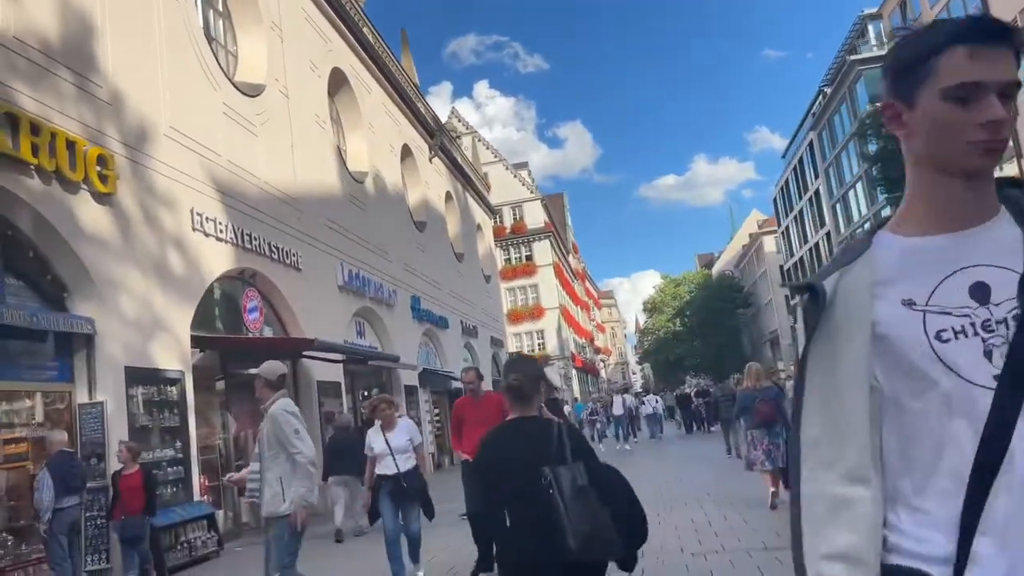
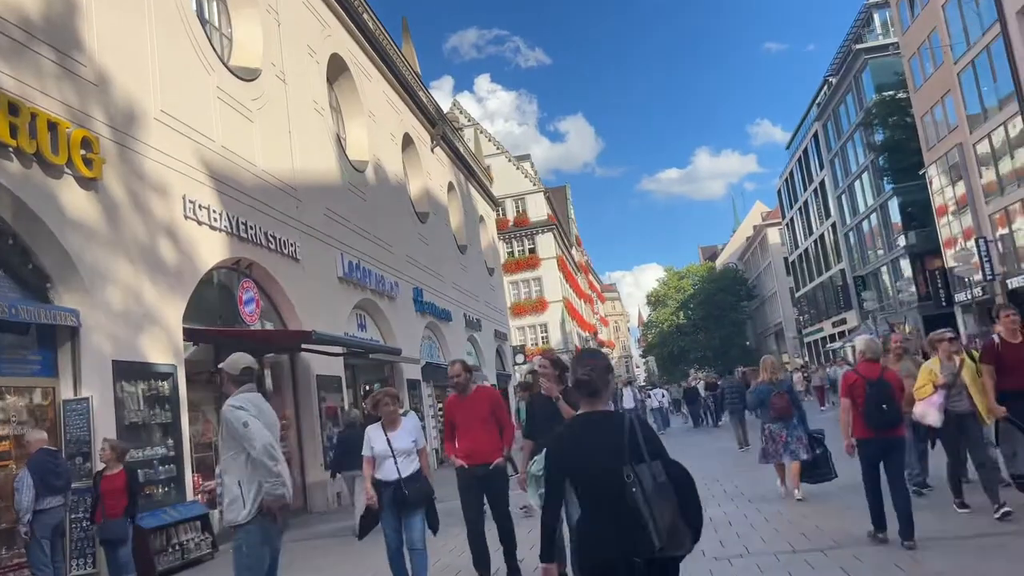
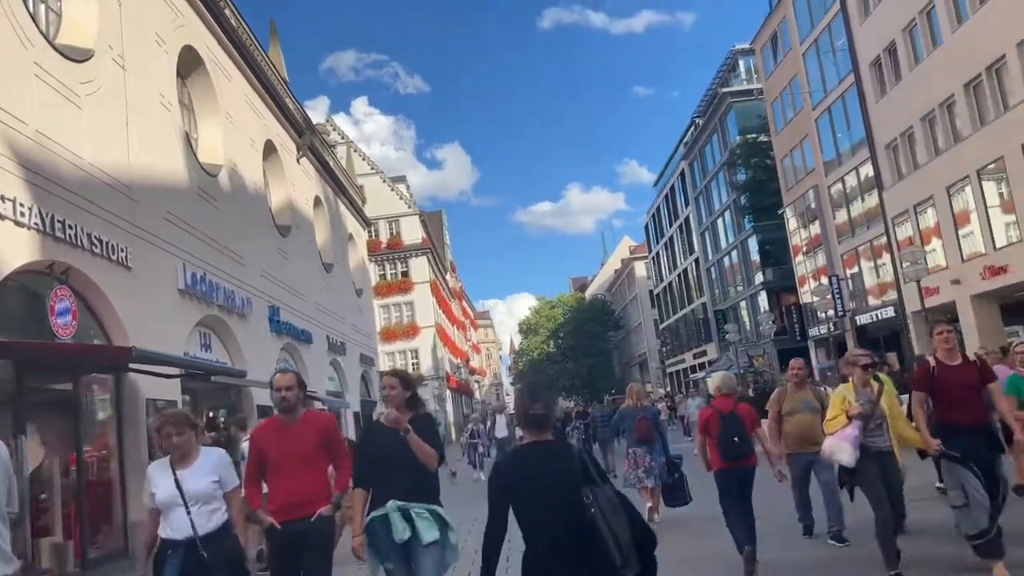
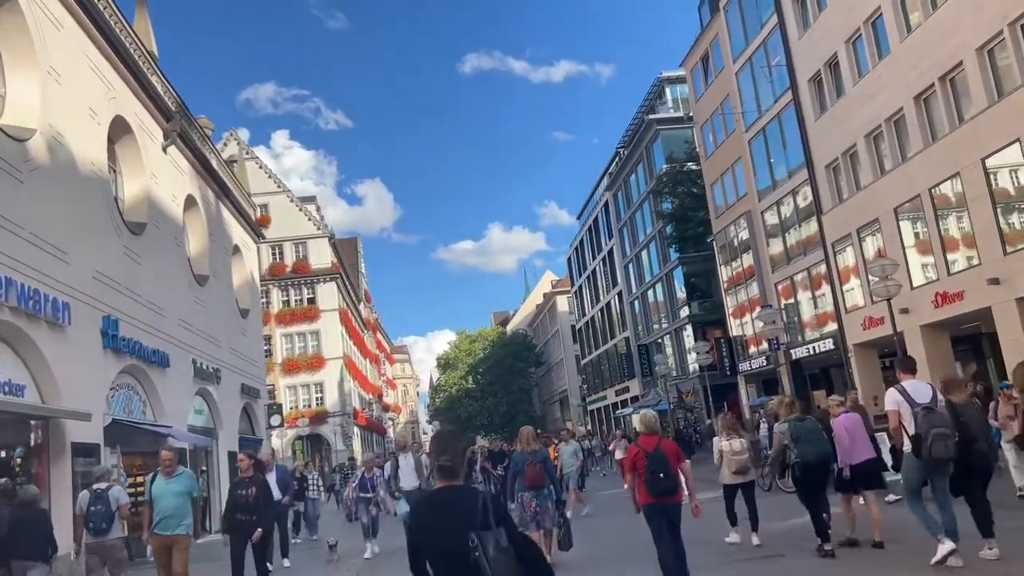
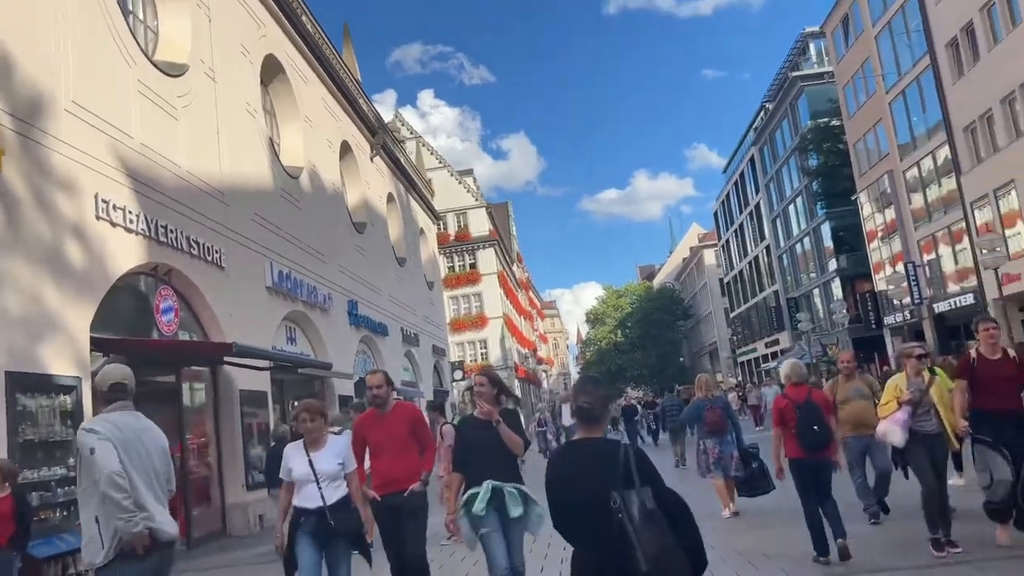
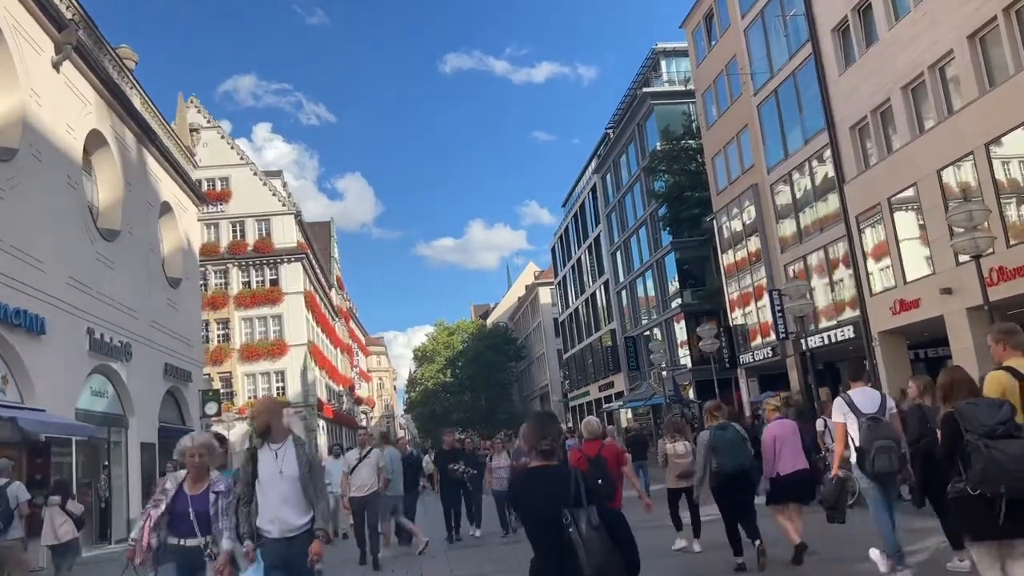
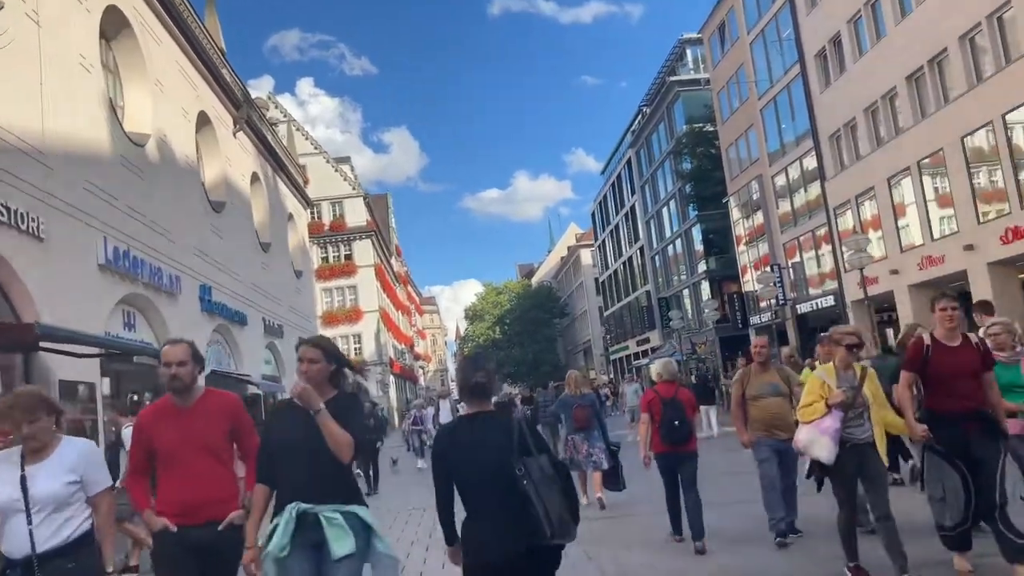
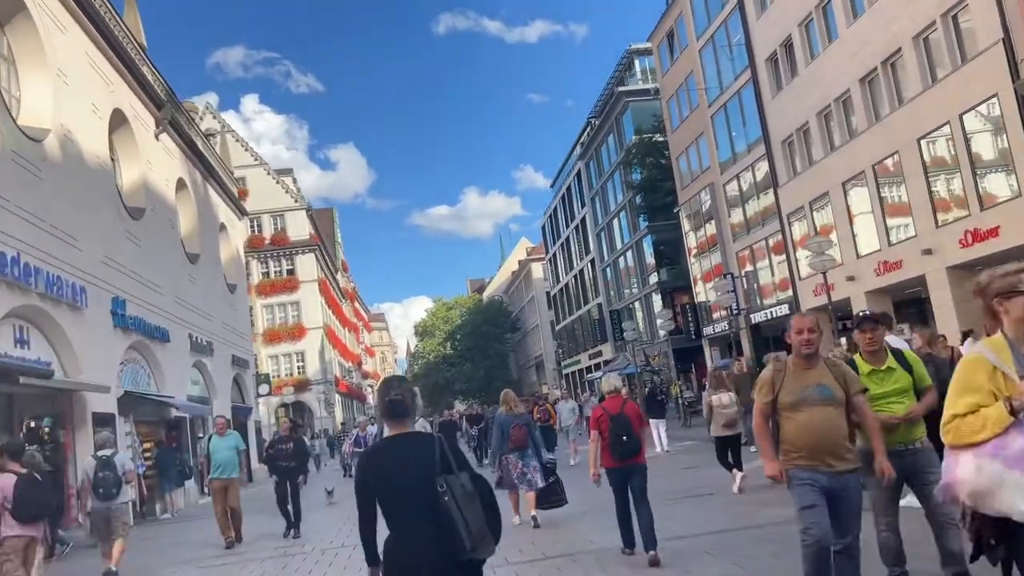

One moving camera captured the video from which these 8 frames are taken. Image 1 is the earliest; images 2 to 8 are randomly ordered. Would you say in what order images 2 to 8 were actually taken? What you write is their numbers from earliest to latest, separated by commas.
2, 5, 3, 7, 8, 4, 6
